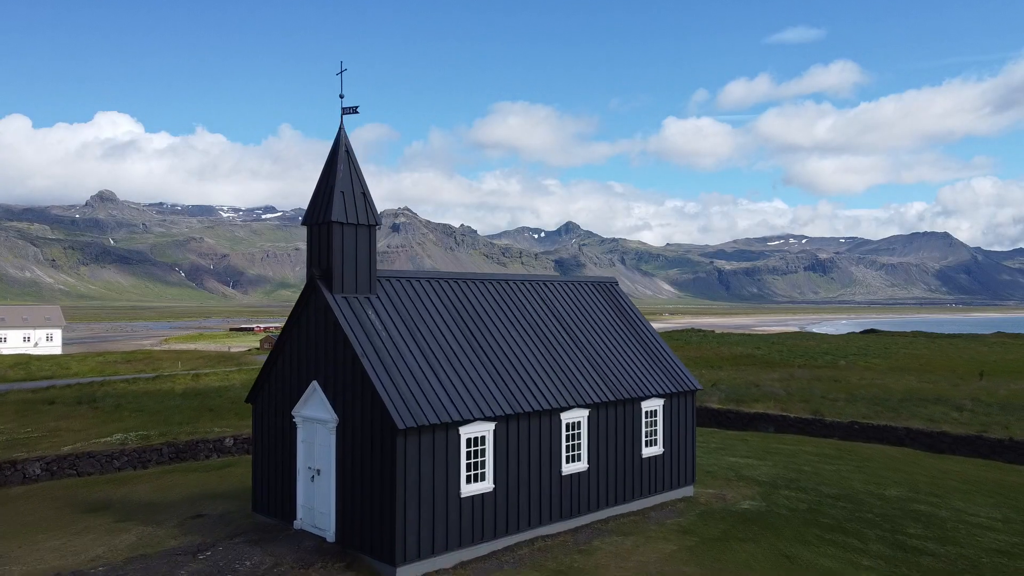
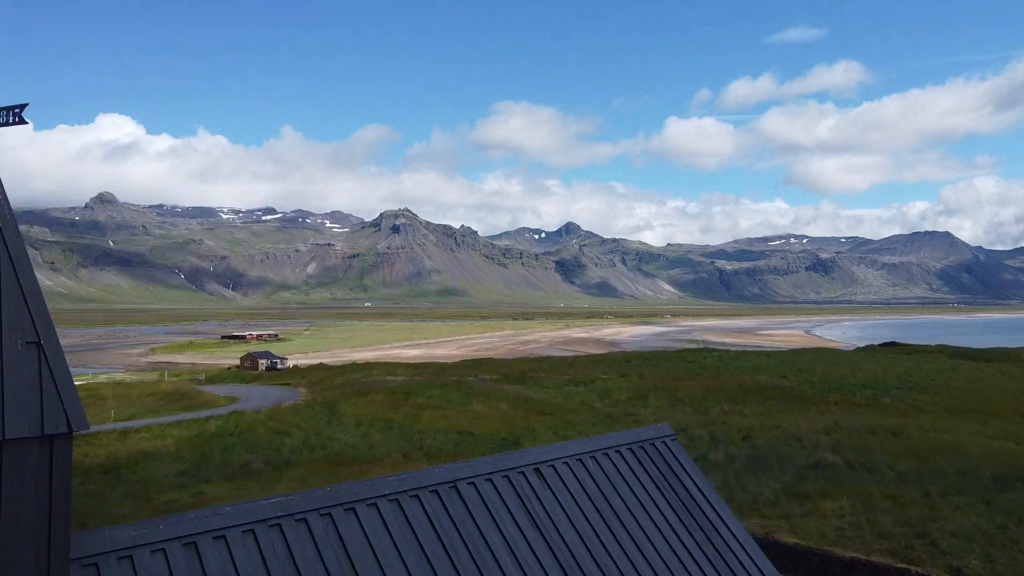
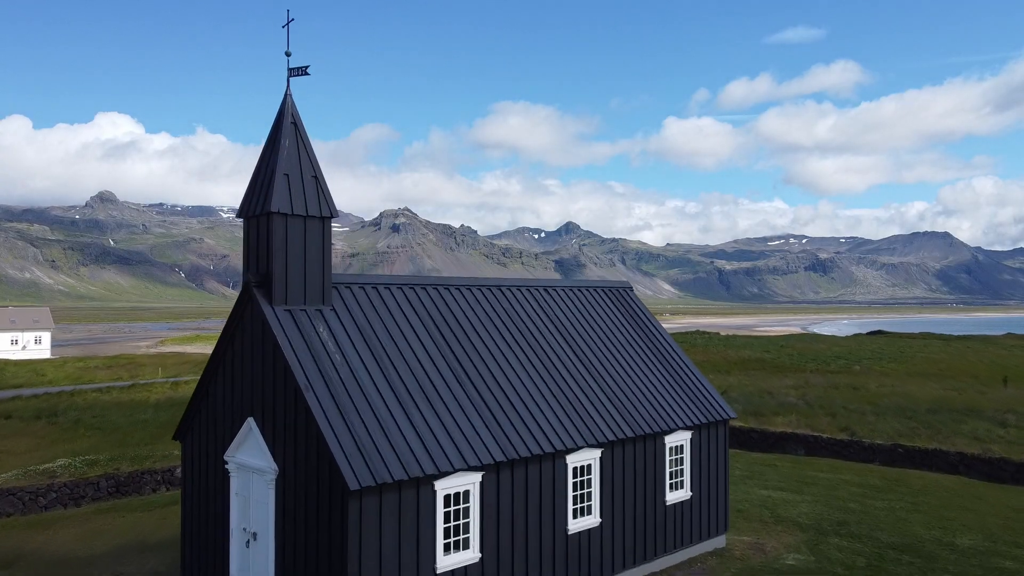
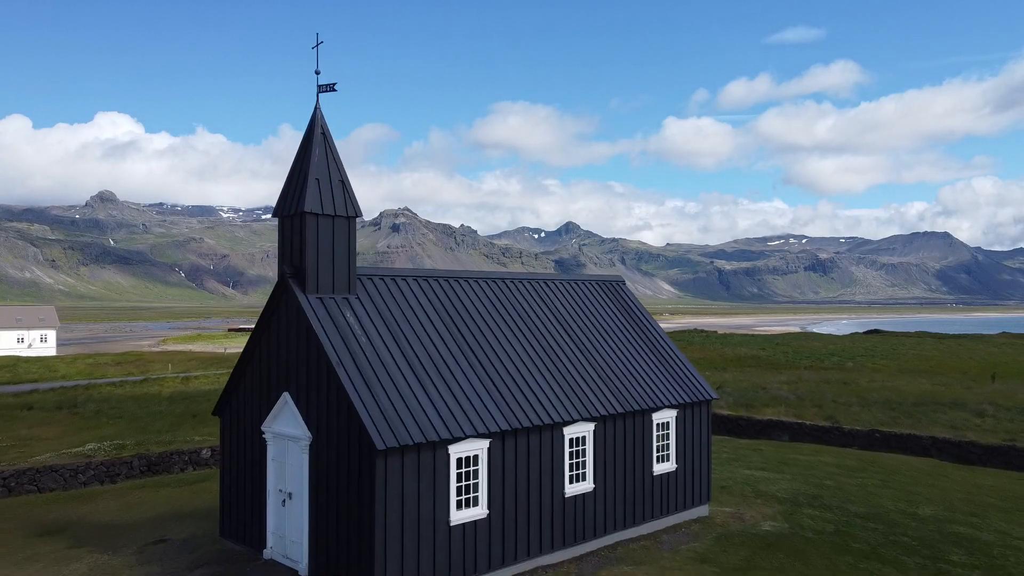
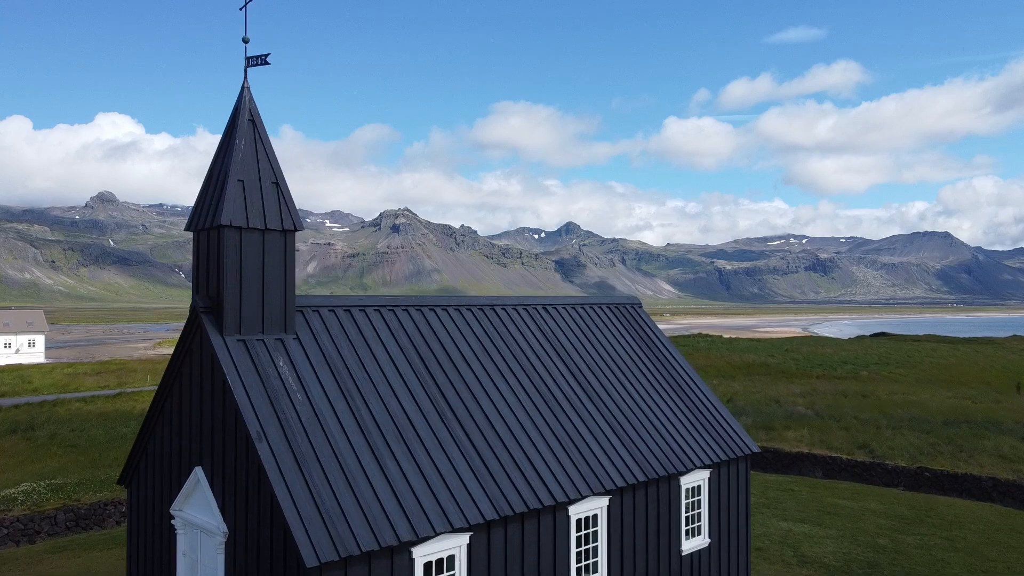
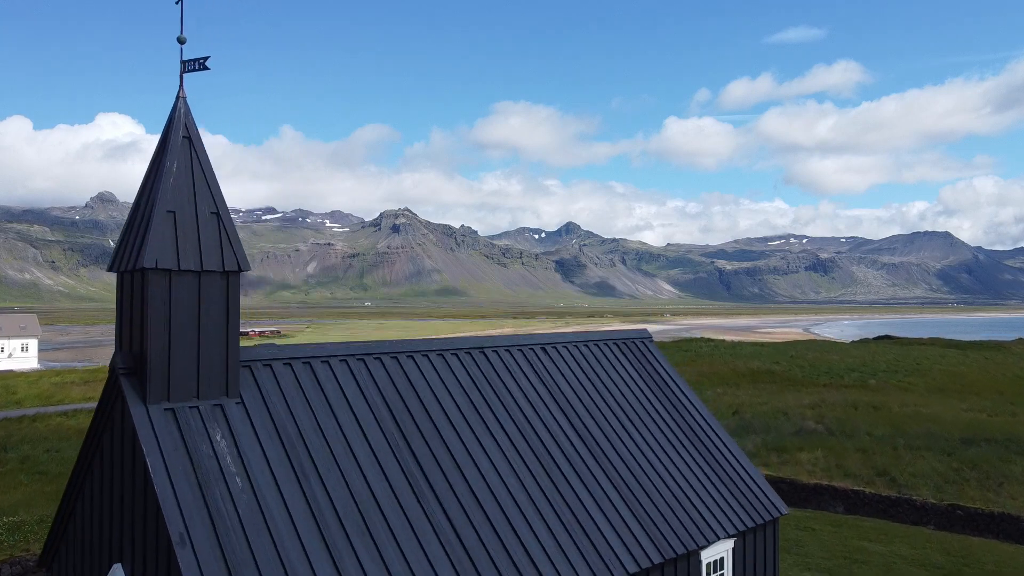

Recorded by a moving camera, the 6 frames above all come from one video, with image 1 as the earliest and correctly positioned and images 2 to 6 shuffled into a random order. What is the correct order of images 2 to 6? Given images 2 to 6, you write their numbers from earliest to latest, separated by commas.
4, 3, 5, 6, 2
